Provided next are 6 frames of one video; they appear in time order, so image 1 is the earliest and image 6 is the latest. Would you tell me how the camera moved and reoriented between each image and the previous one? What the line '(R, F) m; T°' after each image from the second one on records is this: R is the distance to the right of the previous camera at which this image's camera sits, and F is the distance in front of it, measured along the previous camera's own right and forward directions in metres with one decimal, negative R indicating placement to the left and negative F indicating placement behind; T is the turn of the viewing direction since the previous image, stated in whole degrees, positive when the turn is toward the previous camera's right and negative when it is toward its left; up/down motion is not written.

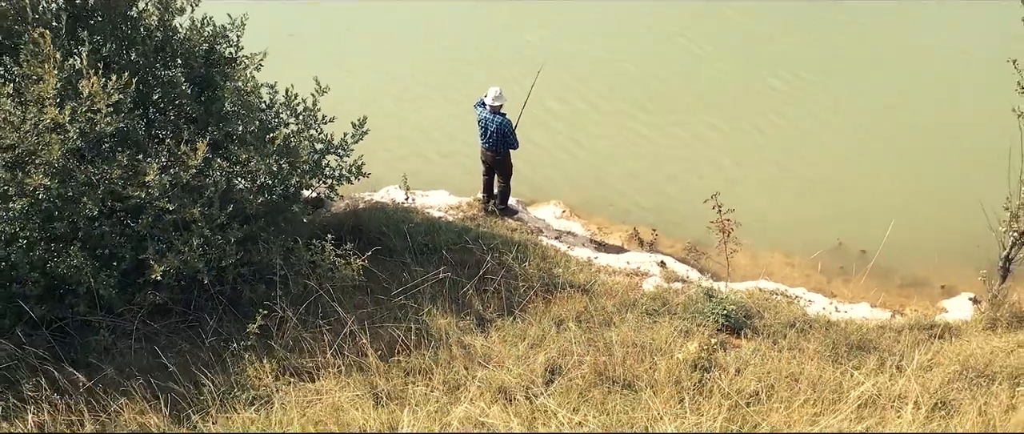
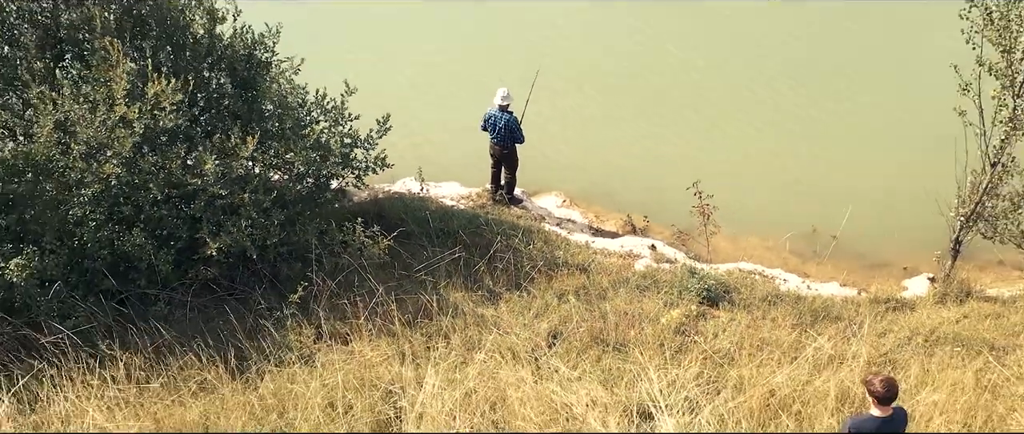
(-0.1, -0.6) m; 0°
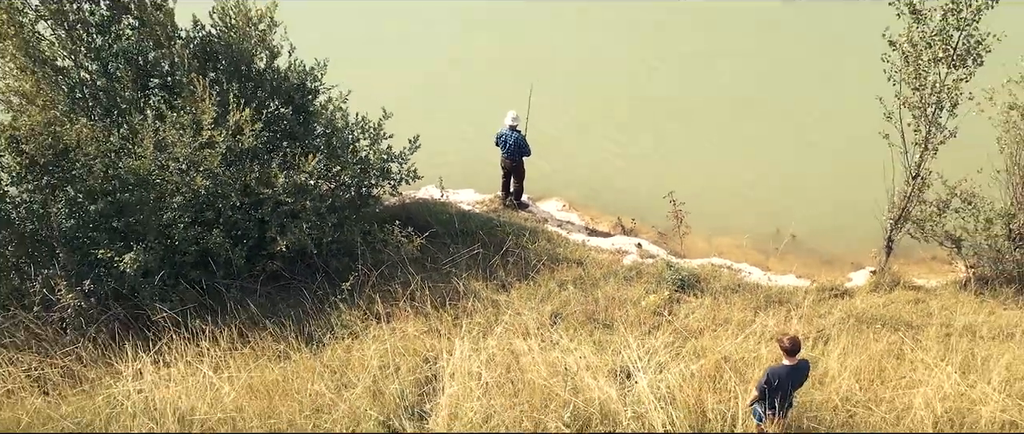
(-0.1, -1.1) m; 0°
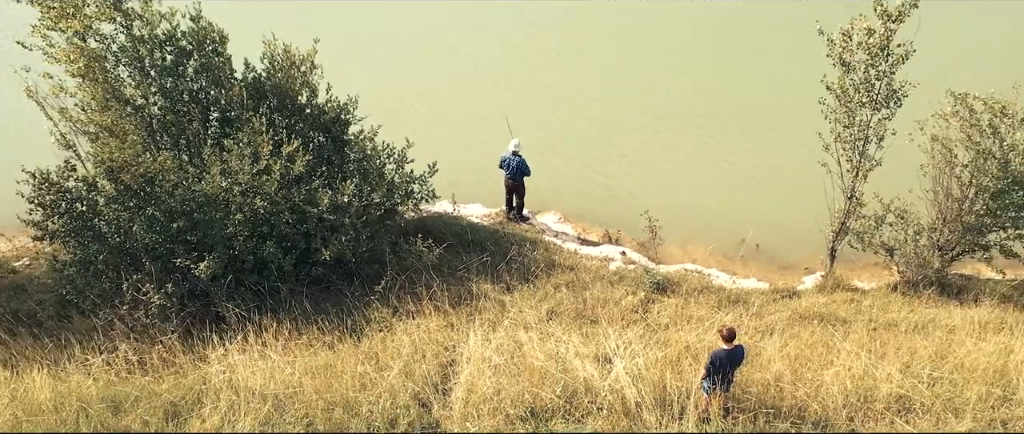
(0.0, -1.2) m; 0°
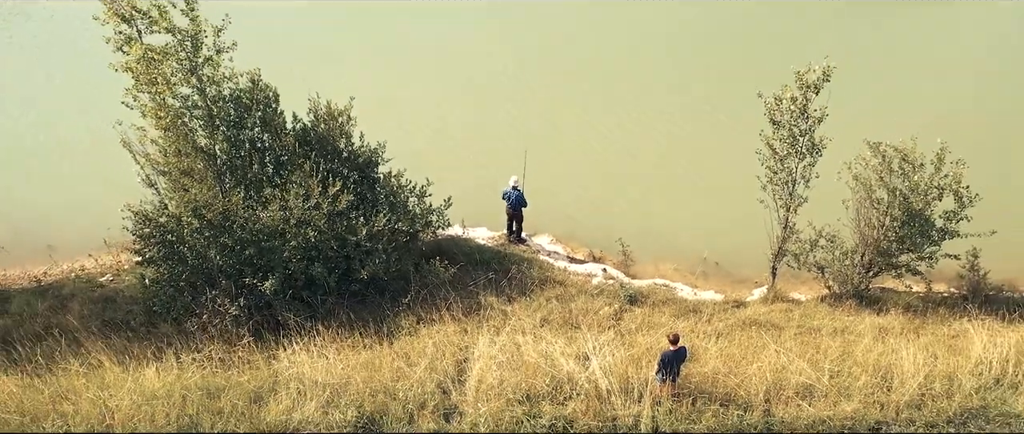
(0.0, -1.8) m; 0°
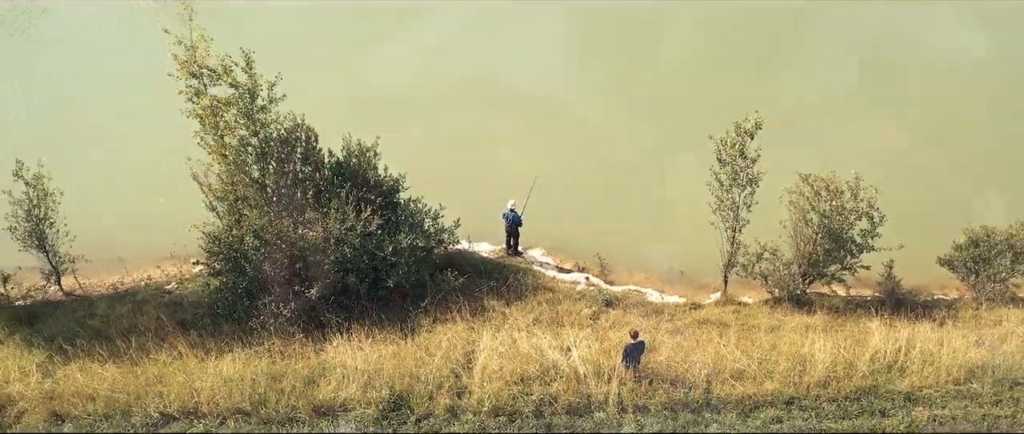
(0.0, -2.1) m; 0°
